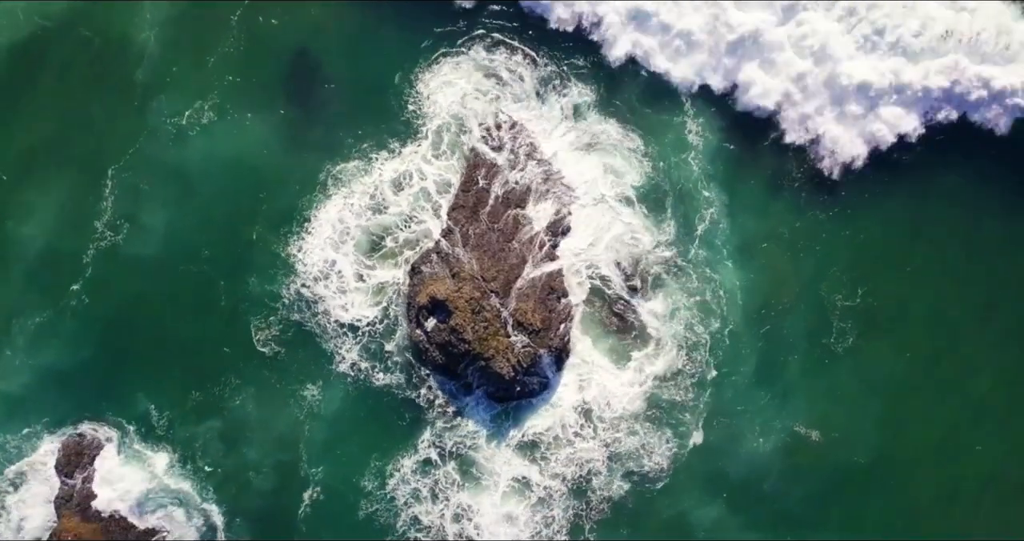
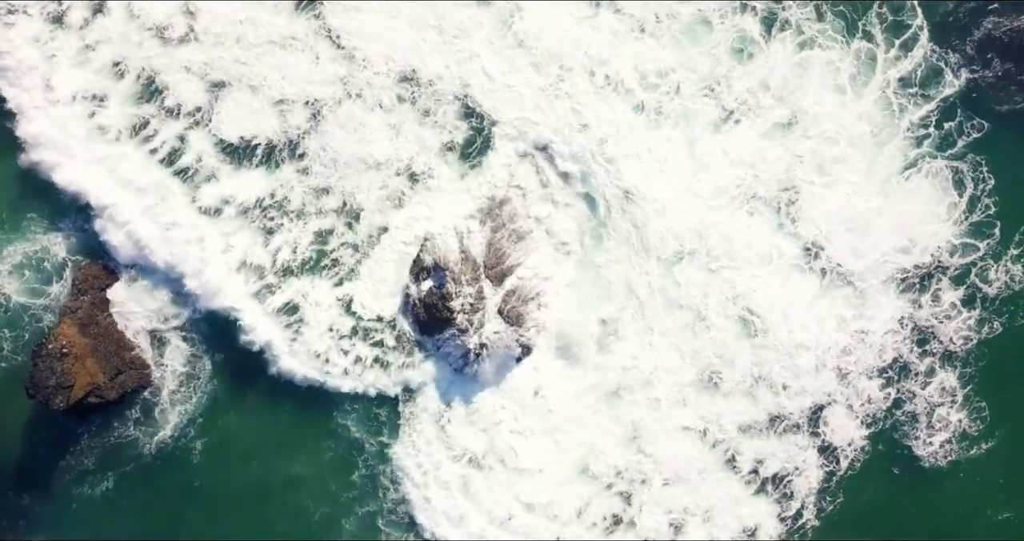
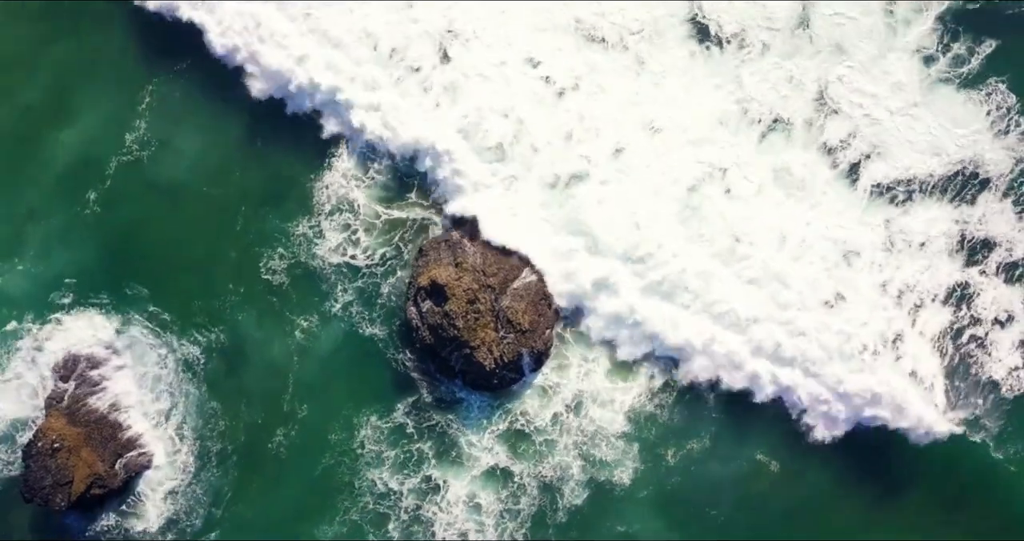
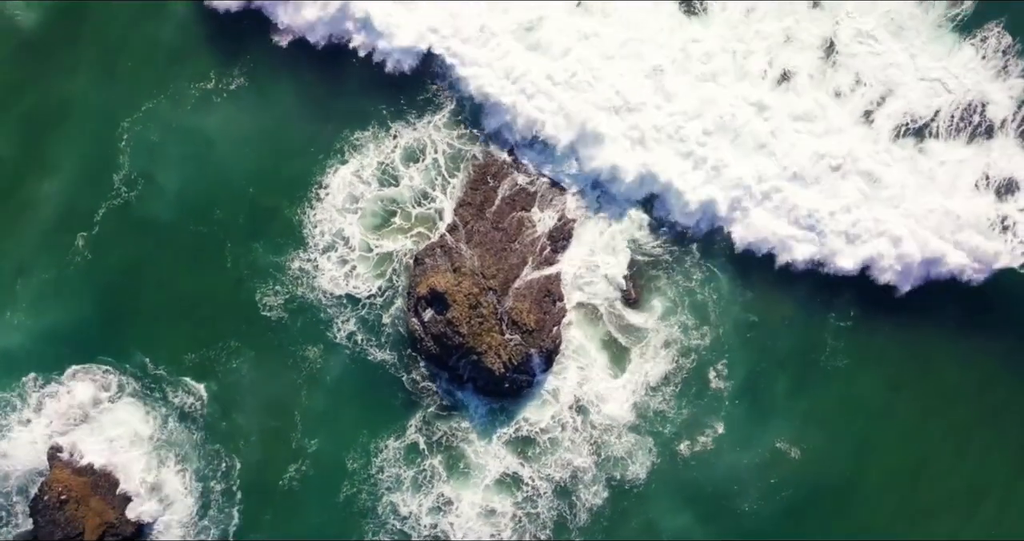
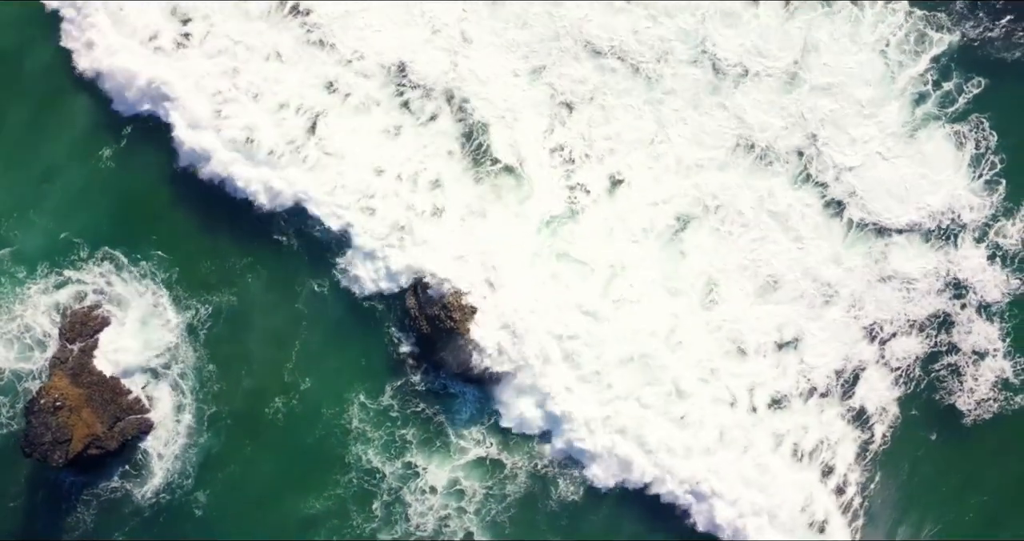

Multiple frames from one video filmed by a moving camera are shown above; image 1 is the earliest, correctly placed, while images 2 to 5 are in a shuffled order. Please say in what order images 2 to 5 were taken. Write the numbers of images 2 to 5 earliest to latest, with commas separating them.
4, 3, 5, 2
